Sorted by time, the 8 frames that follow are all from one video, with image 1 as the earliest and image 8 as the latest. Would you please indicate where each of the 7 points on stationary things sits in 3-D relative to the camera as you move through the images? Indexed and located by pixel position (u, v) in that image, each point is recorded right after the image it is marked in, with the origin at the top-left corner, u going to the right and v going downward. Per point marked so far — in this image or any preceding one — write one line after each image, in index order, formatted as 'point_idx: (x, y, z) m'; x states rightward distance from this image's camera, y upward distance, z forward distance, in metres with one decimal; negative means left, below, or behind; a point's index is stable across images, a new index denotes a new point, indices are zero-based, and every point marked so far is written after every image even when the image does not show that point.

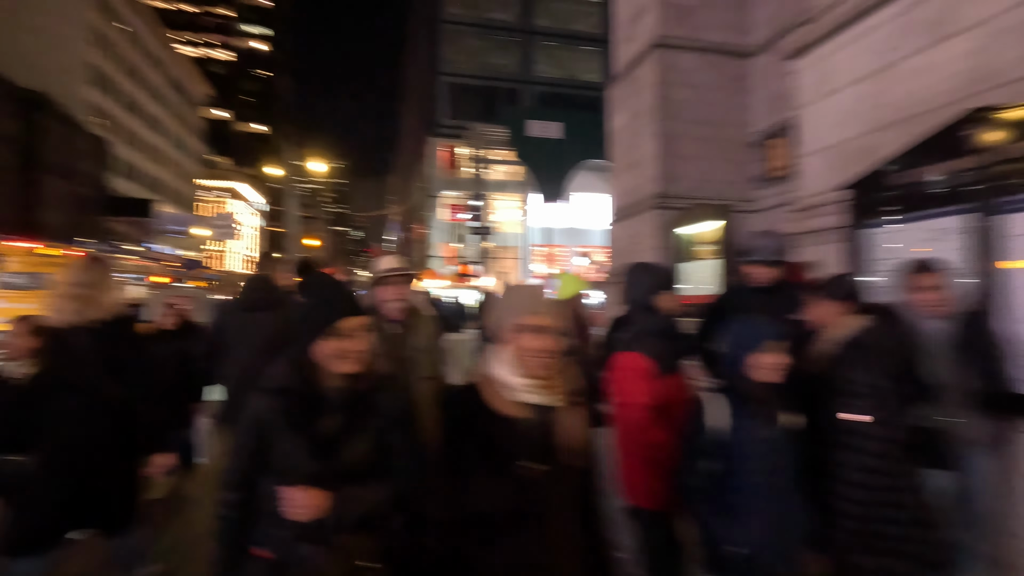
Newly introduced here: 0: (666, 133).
0: (+3.3, +3.3, +11.4) m
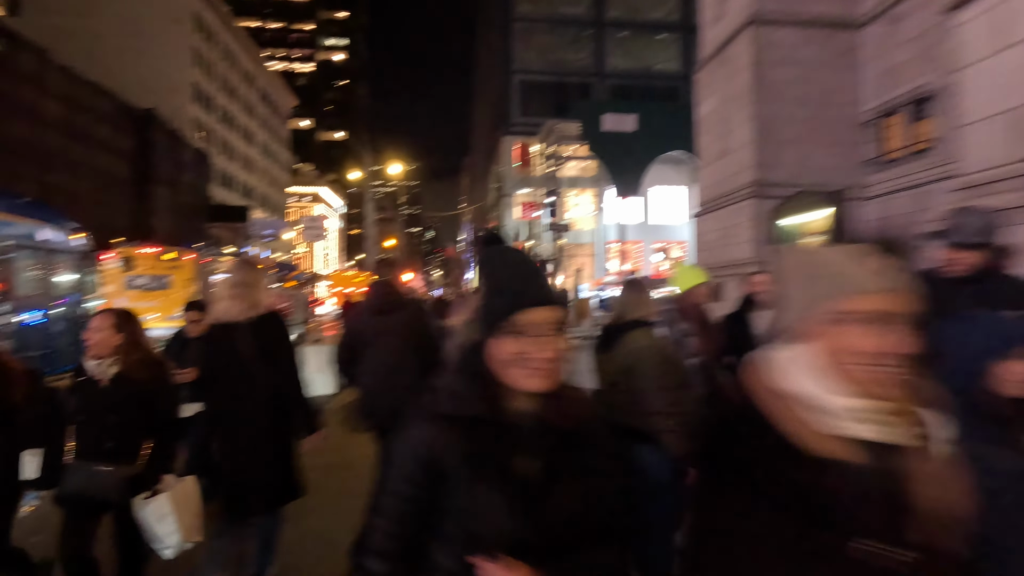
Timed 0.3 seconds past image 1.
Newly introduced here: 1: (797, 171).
0: (+4.9, +3.4, +10.5) m
1: (+5.6, +2.3, +10.5) m
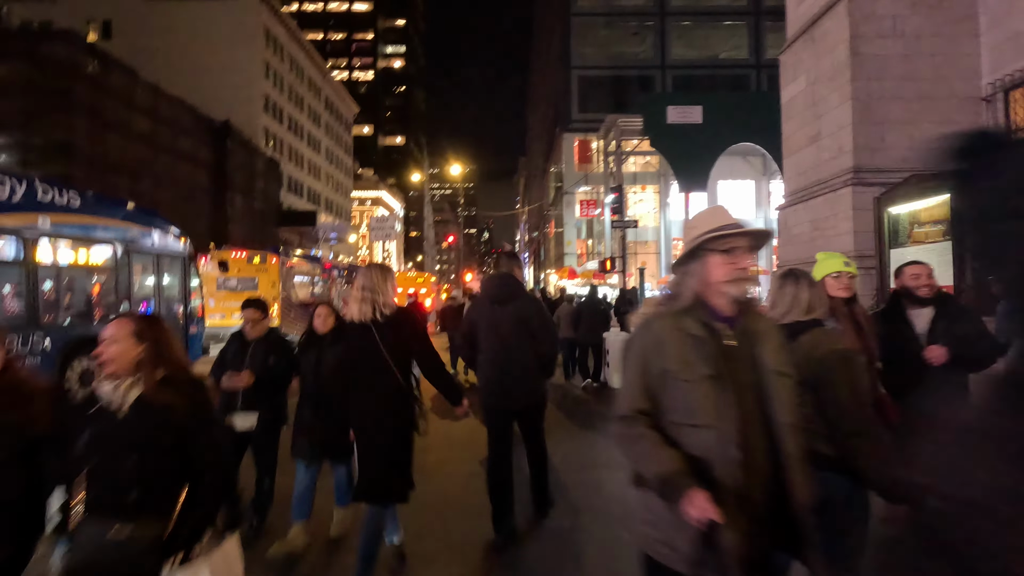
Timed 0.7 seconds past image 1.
0: (+6.3, +3.4, +9.6) m
1: (+6.9, +2.4, +9.5) m
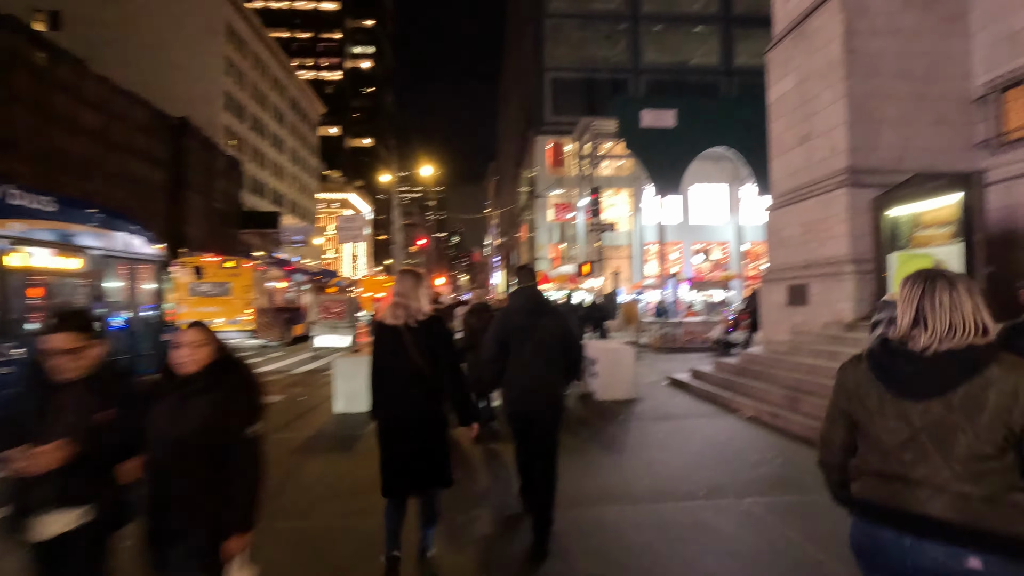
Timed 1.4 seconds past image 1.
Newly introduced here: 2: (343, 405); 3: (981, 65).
0: (+5.9, +3.3, +9.2) m
1: (+6.6, +2.3, +9.2) m
2: (-2.7, -1.9, +8.6) m
3: (+8.0, +3.8, +9.2) m
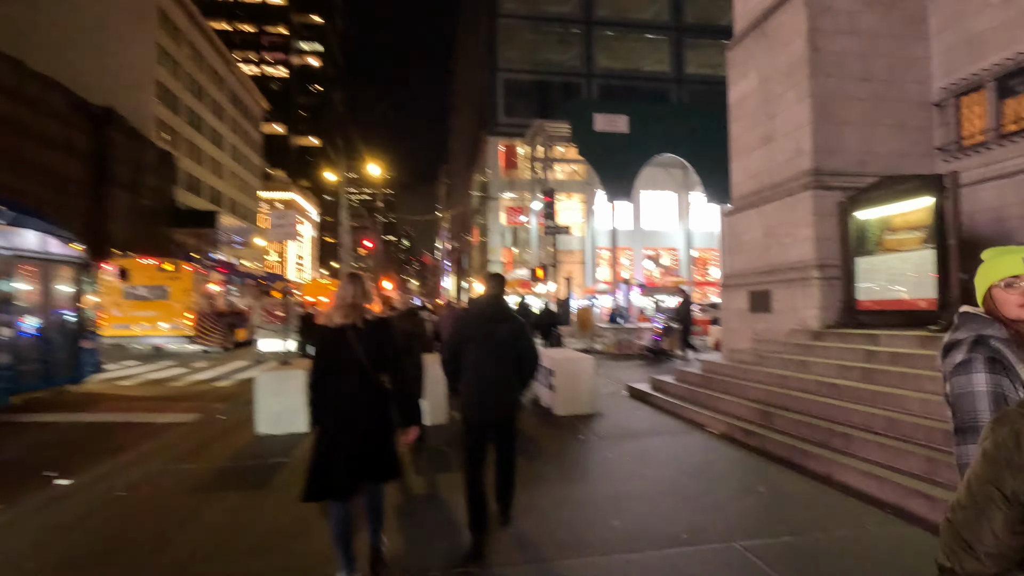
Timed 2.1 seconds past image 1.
0: (+5.1, +3.2, +8.9) m
1: (+5.8, +2.2, +9.0) m
2: (-3.5, -1.9, +7.5) m
3: (+7.2, +3.7, +9.1) m
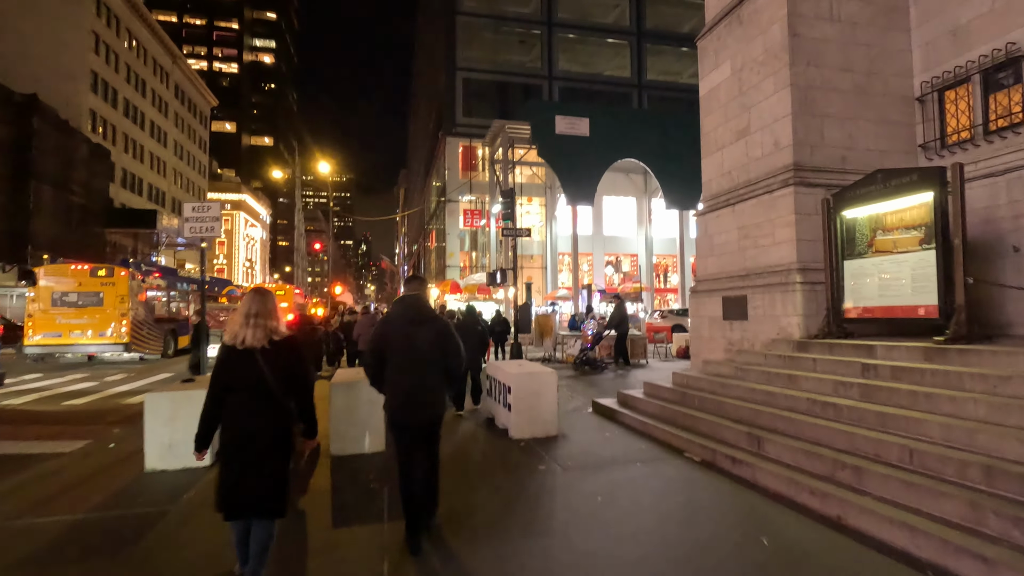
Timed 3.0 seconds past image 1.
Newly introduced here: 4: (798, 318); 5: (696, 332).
0: (+4.5, +3.1, +8.3) m
1: (+5.1, +2.1, +8.3) m
2: (-4.0, -1.9, +6.1) m
3: (+6.5, +3.6, +8.6) m
4: (+4.1, -0.4, +7.7) m
5: (+3.4, -0.8, +10.0) m
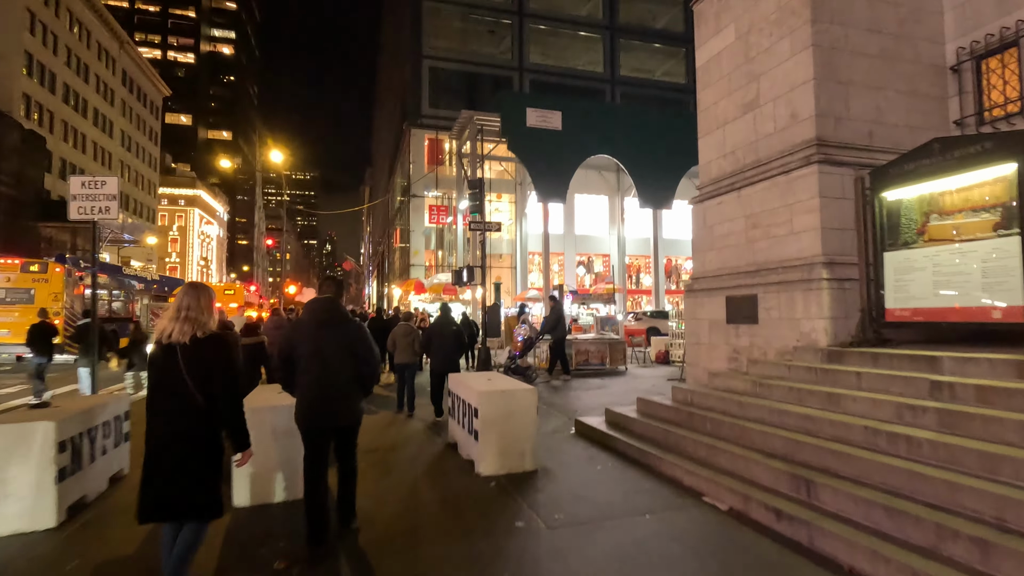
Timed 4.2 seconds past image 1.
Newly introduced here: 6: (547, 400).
0: (+4.1, +3.2, +7.0) m
1: (+4.7, +2.1, +7.1) m
2: (-4.3, -1.9, +4.3) m
3: (+6.1, +3.6, +7.4) m
4: (+3.7, -0.4, +6.4) m
5: (+2.9, -0.8, +8.6) m
6: (+0.6, -2.1, +10.2) m
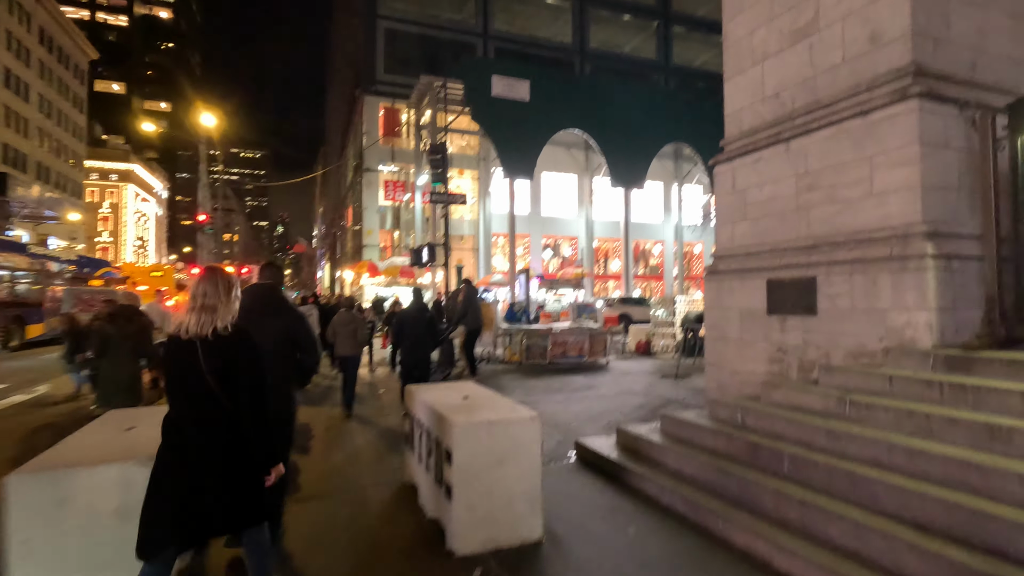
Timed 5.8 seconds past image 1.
0: (+3.9, +3.3, +5.2) m
1: (+4.6, +2.3, +5.3) m
2: (-4.3, -1.7, +2.0) m
3: (+5.9, +3.8, +5.8) m
4: (+3.6, -0.2, +4.6) m
5: (+2.6, -0.5, +6.8) m
6: (+0.2, -1.8, +8.2) m
